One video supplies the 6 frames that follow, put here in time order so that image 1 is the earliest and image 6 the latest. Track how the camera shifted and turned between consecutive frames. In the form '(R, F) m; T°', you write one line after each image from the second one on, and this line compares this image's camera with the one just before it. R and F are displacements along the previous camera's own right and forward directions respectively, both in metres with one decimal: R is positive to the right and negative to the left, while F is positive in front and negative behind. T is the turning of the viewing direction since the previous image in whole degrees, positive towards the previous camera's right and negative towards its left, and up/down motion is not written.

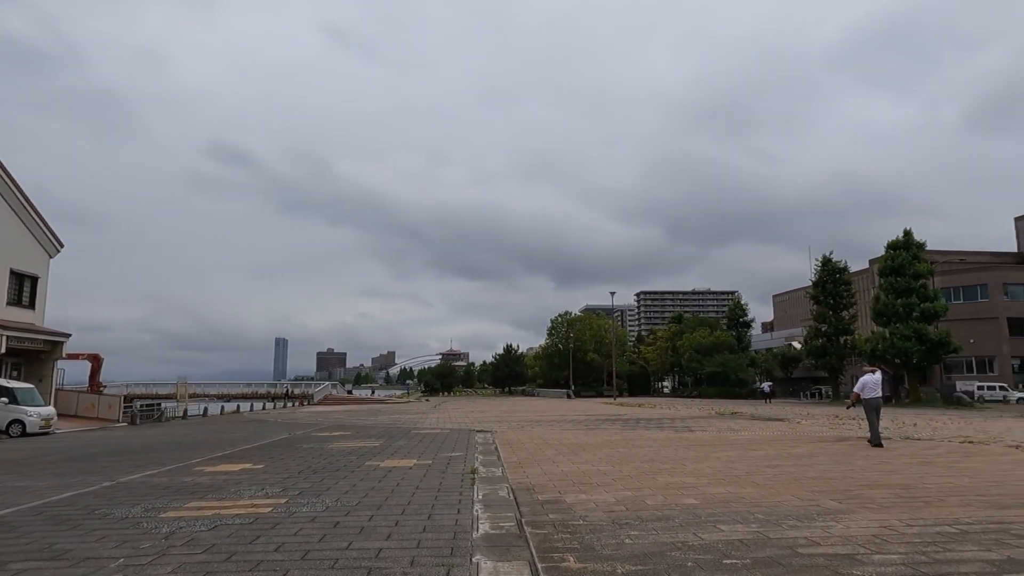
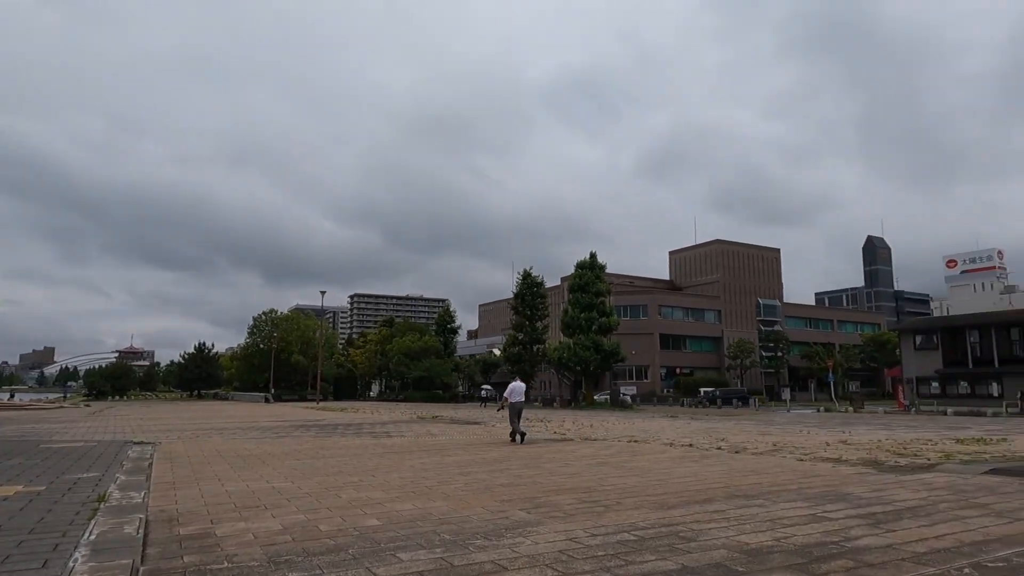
(+0.4, +1.0) m; +24°
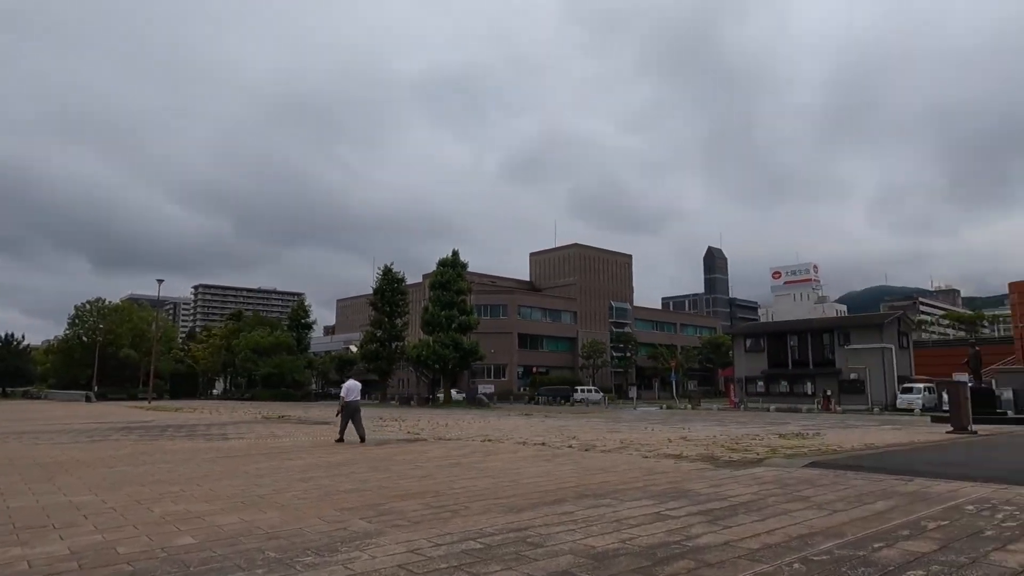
(+0.1, +0.4) m; +12°
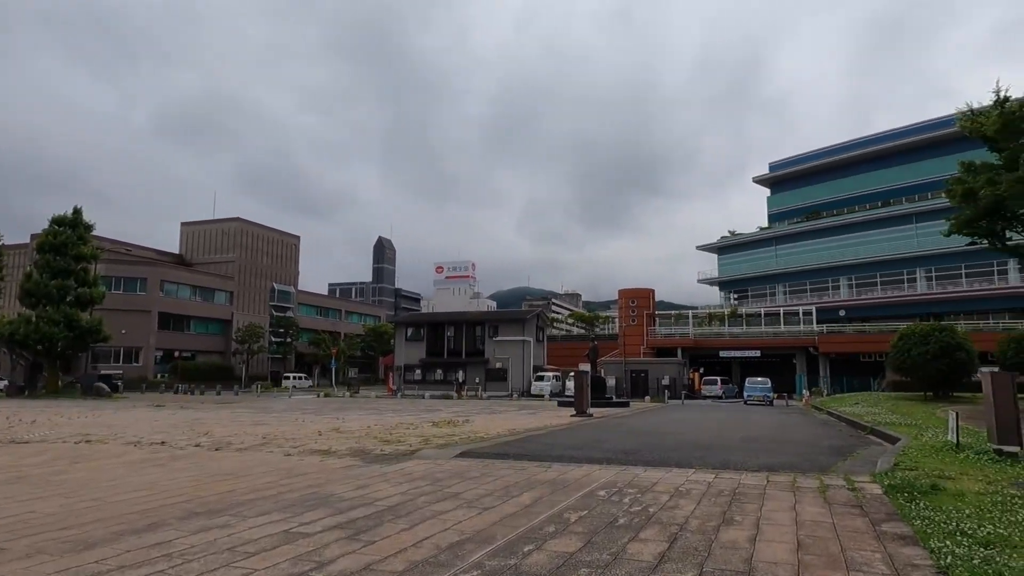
(+0.4, +1.0) m; +28°
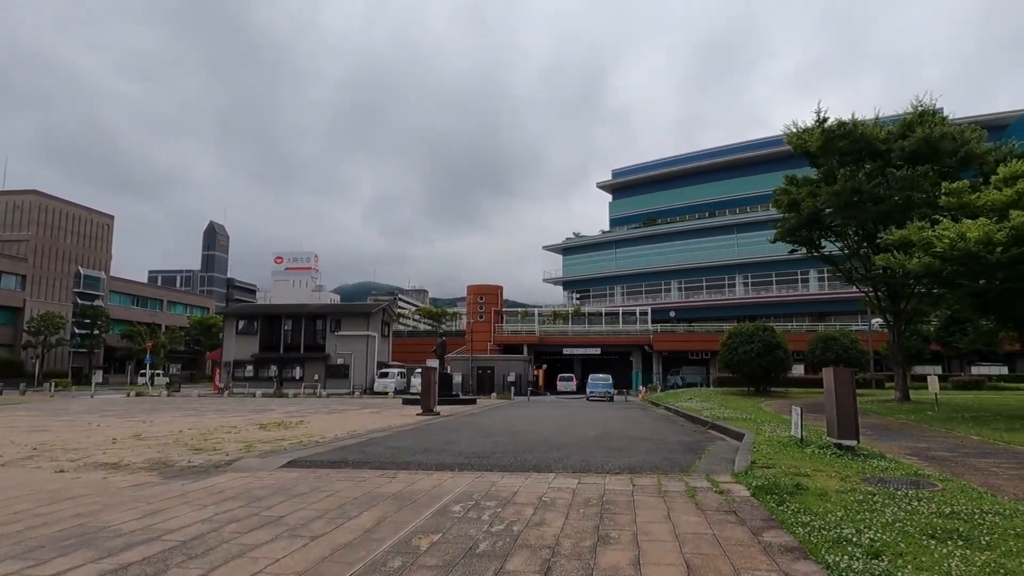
(0.0, +1.0) m; +13°
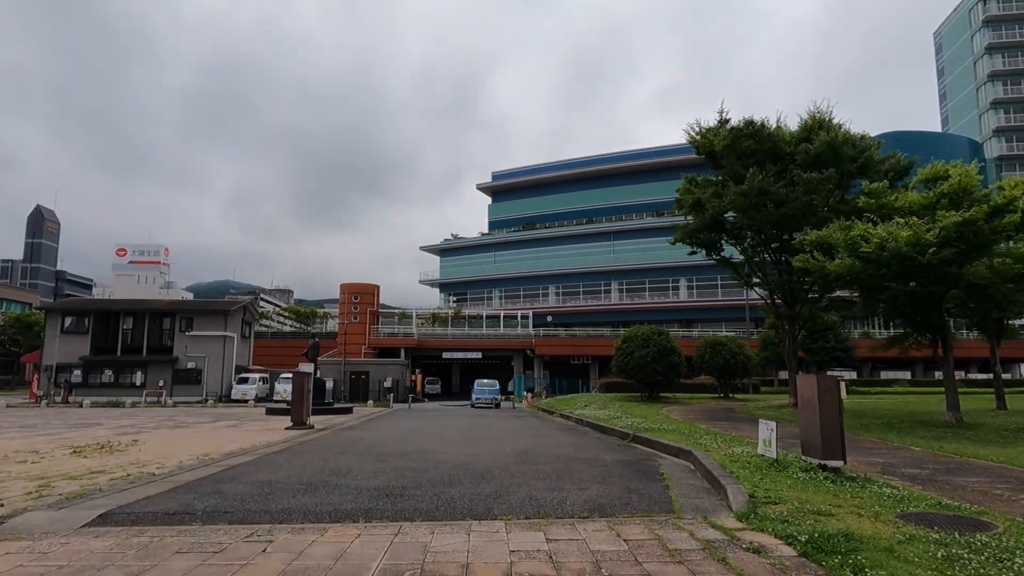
(-0.5, +2.2) m; +11°
